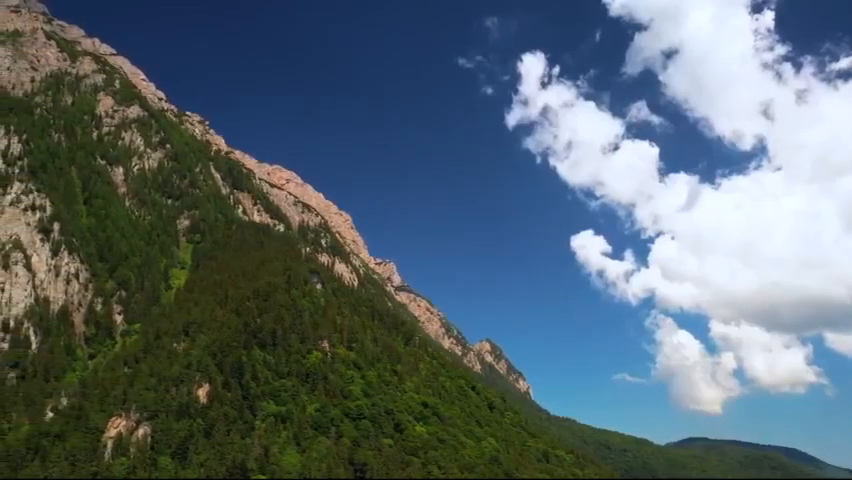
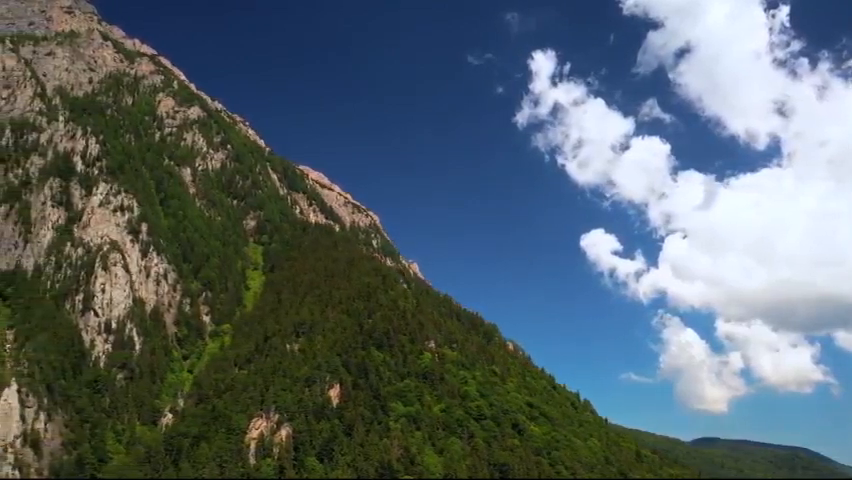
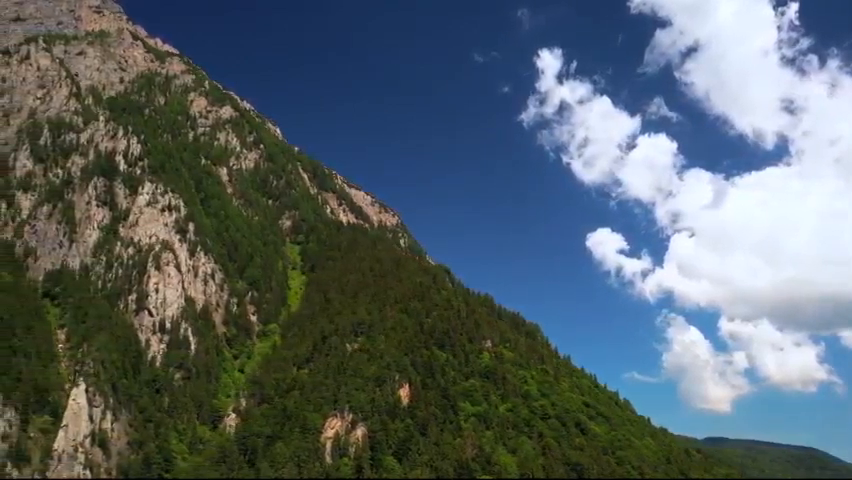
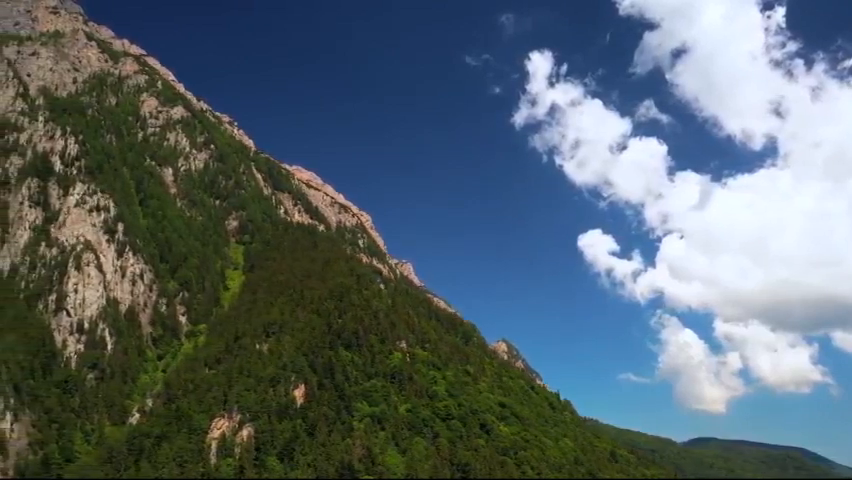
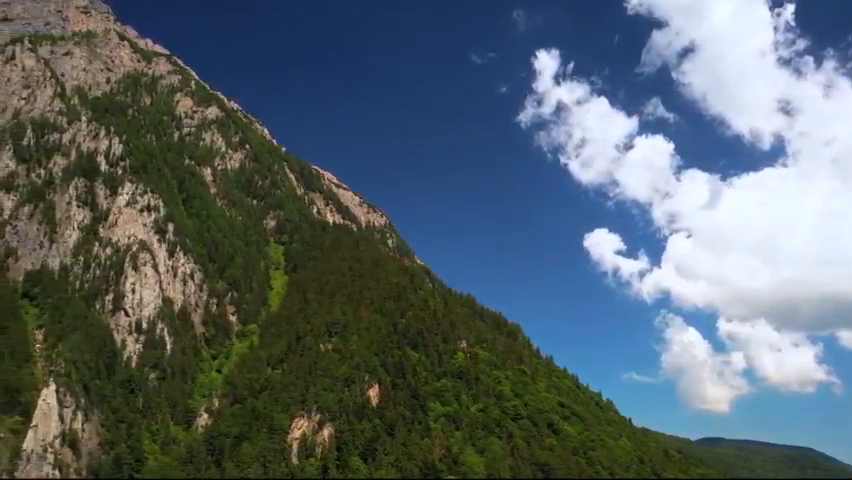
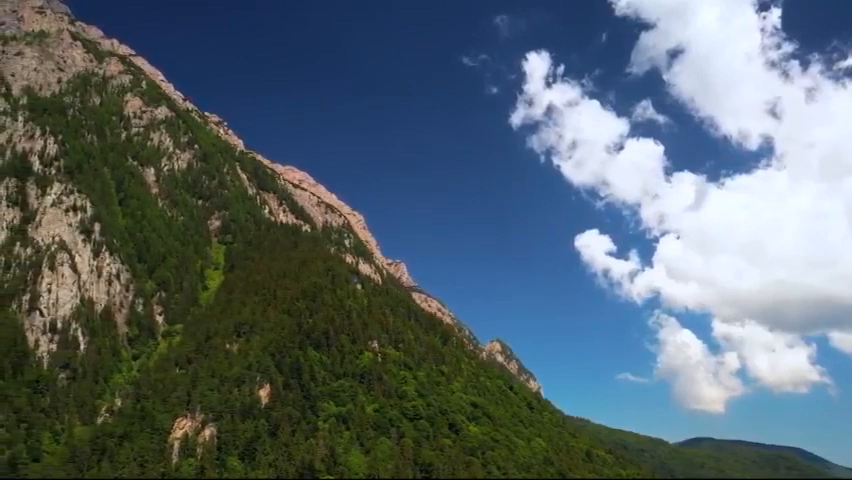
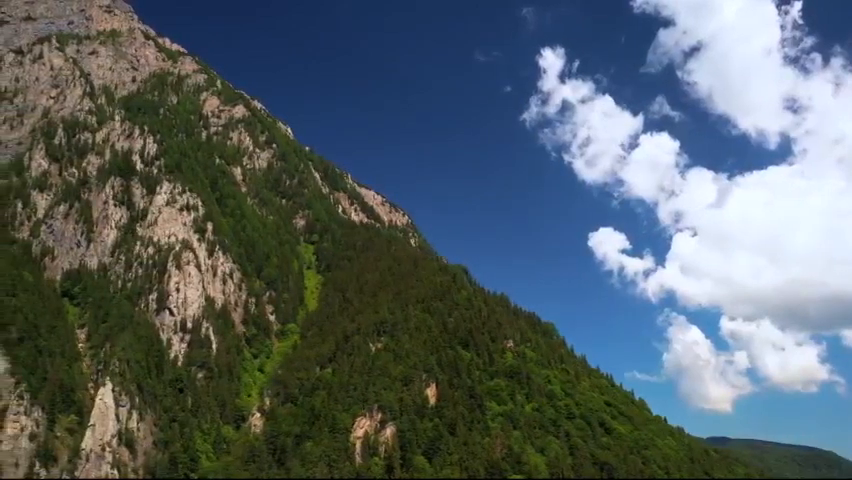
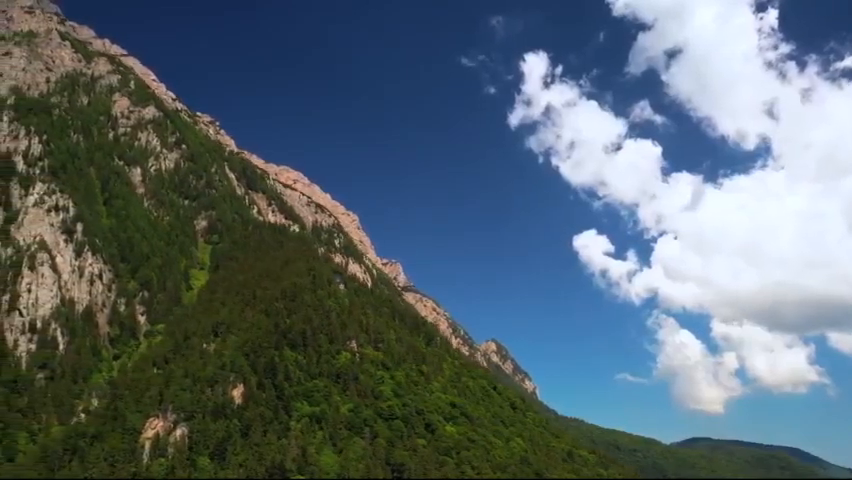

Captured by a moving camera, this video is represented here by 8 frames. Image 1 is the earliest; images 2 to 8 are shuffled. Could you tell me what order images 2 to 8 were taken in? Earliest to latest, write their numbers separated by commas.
8, 6, 4, 2, 5, 3, 7
